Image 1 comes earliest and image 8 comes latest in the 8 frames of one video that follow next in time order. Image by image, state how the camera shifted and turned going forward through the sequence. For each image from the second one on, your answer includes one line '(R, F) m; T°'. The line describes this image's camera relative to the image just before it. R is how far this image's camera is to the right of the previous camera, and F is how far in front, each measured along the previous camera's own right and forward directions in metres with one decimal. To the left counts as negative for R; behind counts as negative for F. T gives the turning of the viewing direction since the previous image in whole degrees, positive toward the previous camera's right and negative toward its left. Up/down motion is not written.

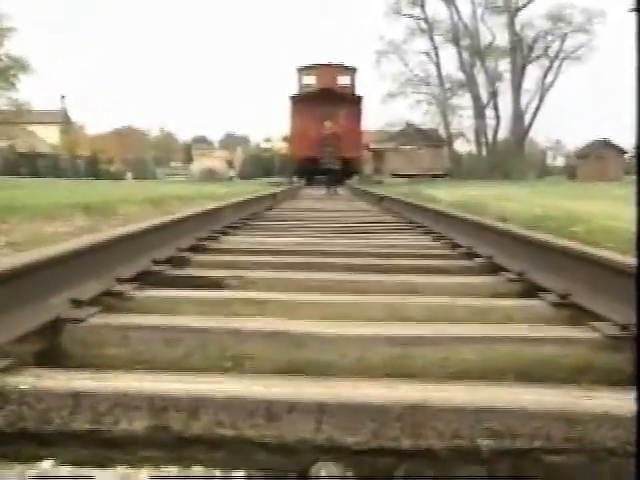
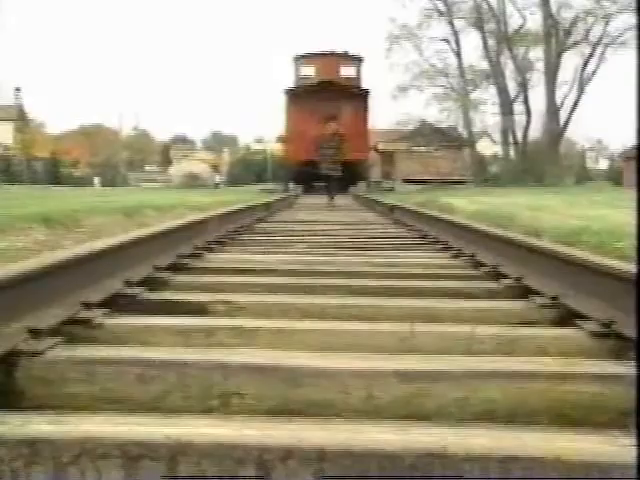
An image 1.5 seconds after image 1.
(0.0, +0.6) m; 0°
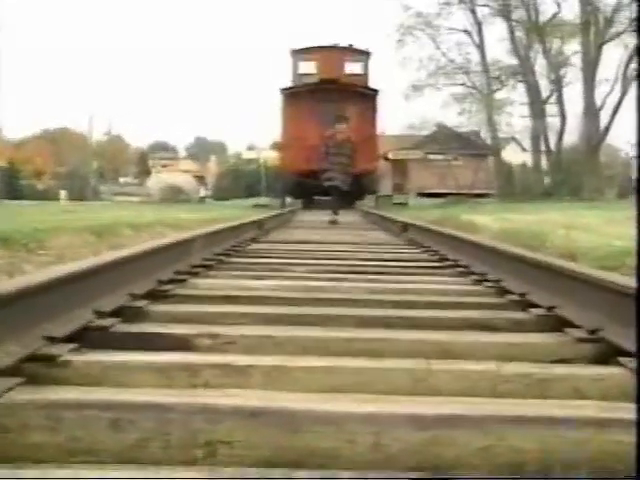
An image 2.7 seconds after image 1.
(0.0, +0.5) m; 0°
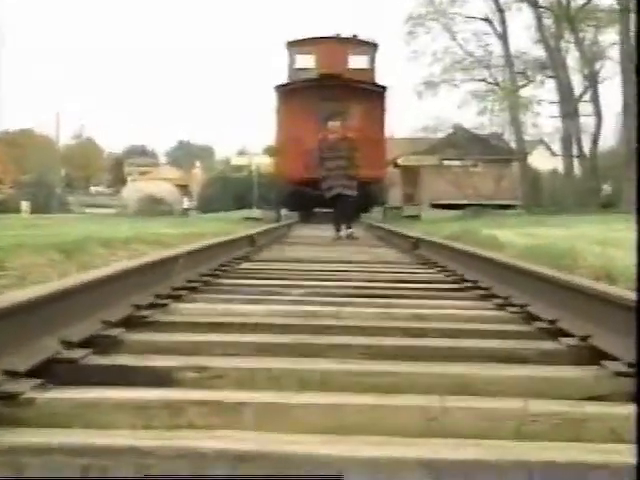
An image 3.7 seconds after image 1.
(0.0, +0.4) m; 0°
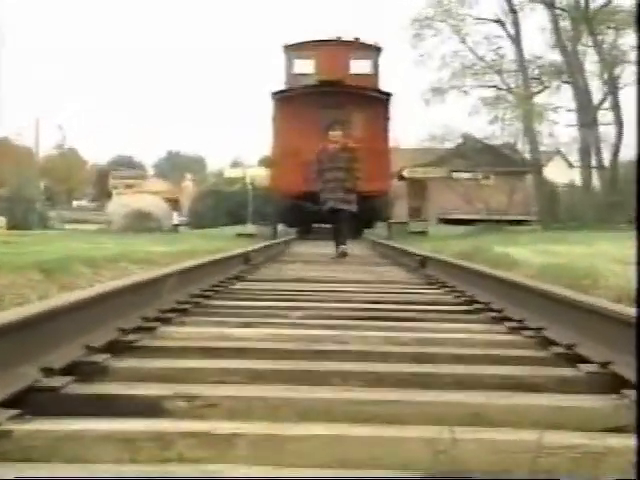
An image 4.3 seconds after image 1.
(0.0, +0.2) m; 0°
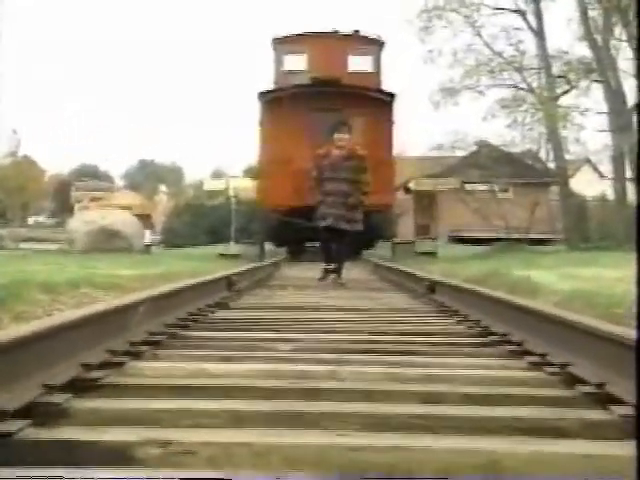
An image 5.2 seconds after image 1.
(0.0, +0.3) m; 0°
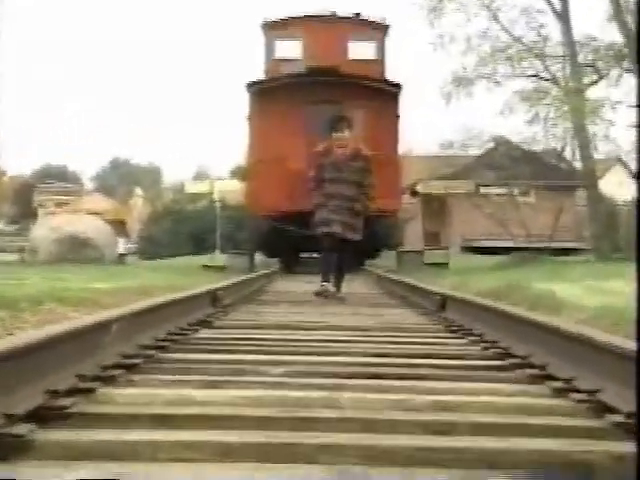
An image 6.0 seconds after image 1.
(0.0, +0.3) m; 0°
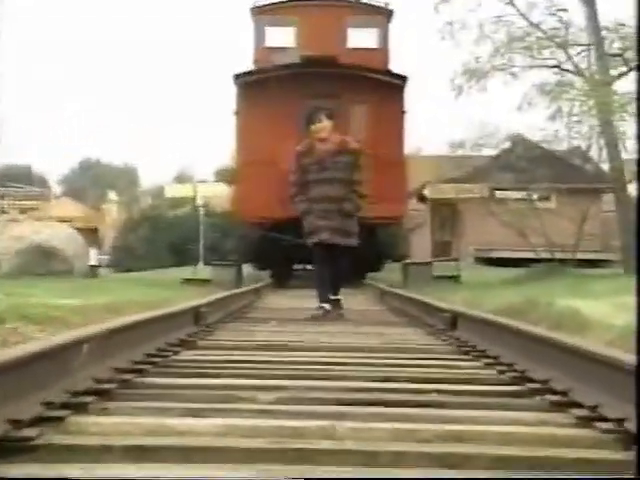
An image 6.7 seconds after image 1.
(0.0, +0.2) m; 0°
